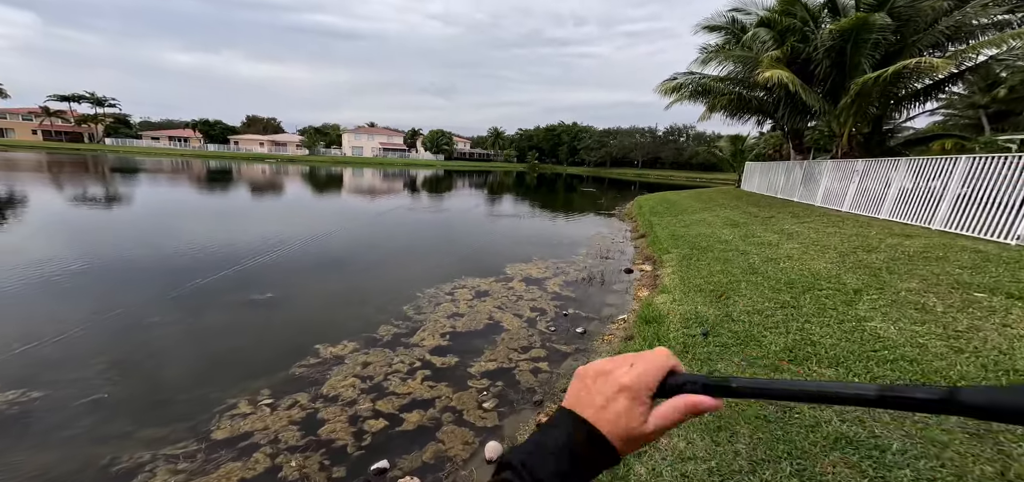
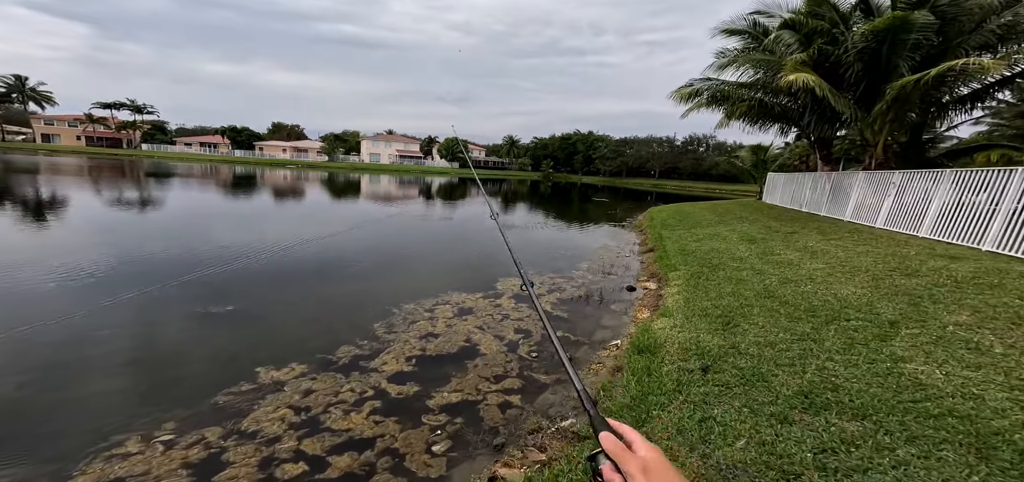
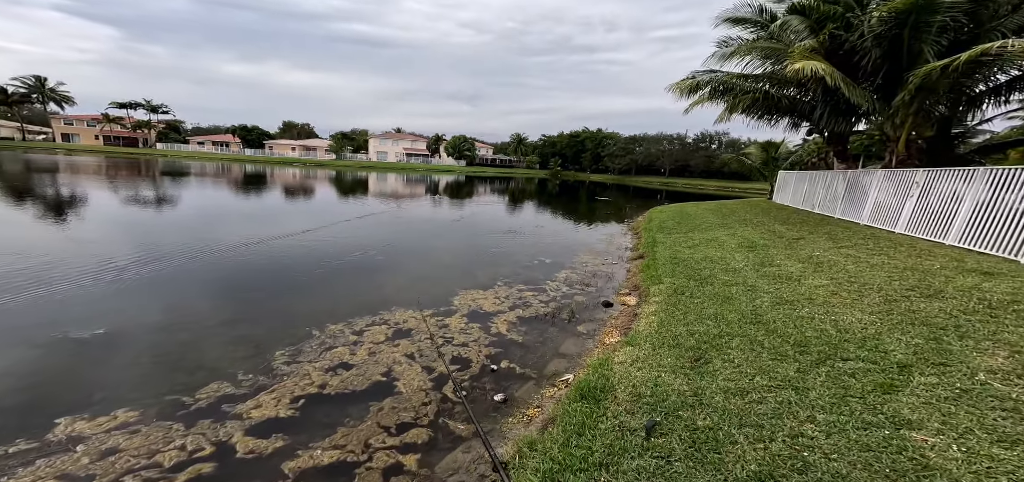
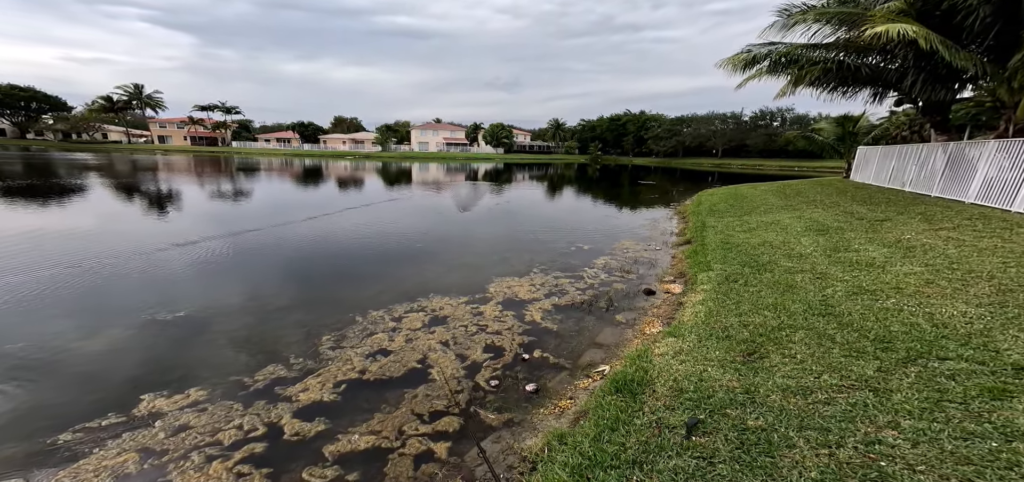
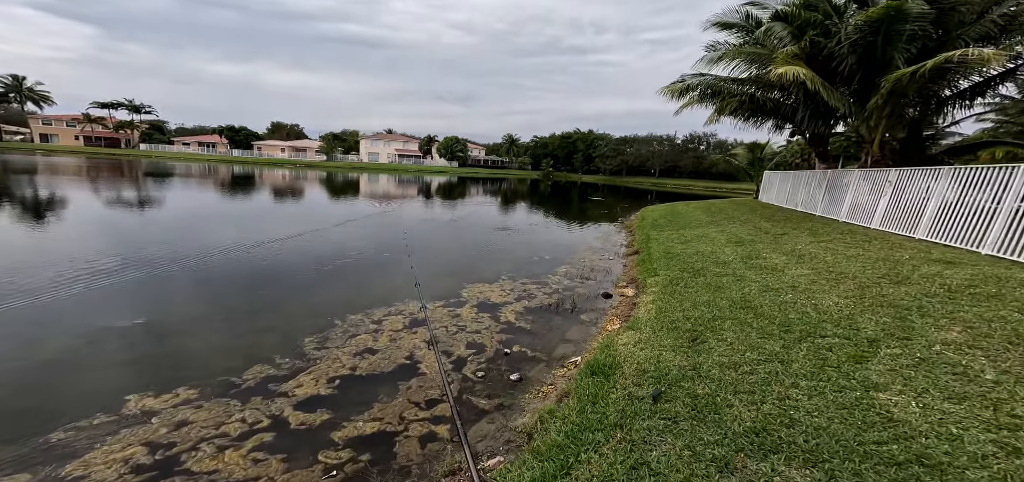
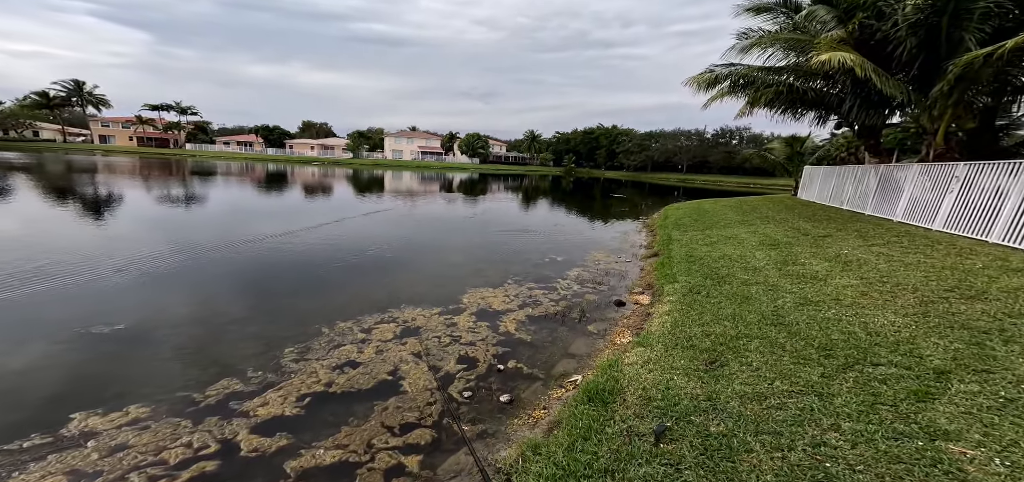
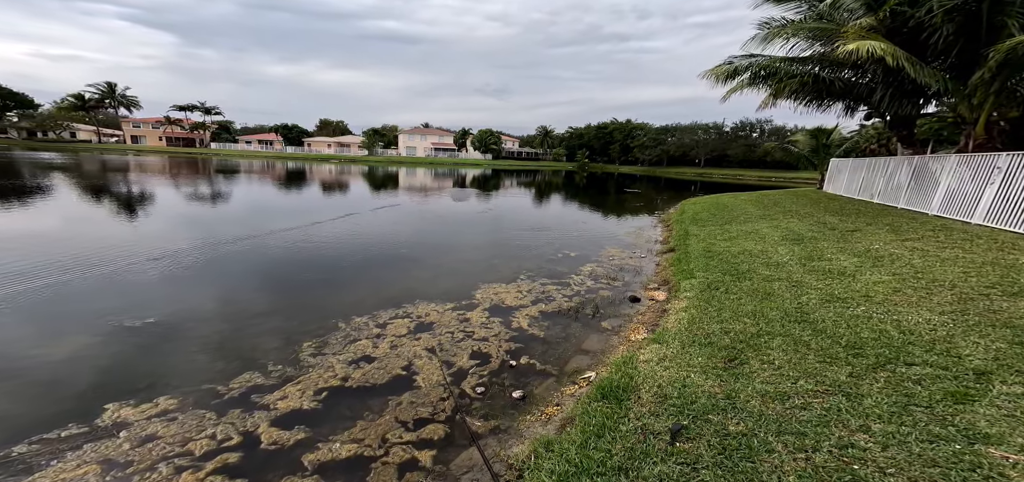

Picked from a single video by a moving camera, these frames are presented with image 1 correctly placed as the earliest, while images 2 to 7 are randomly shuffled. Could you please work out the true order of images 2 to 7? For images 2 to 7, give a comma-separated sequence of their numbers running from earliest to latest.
2, 5, 3, 6, 7, 4
